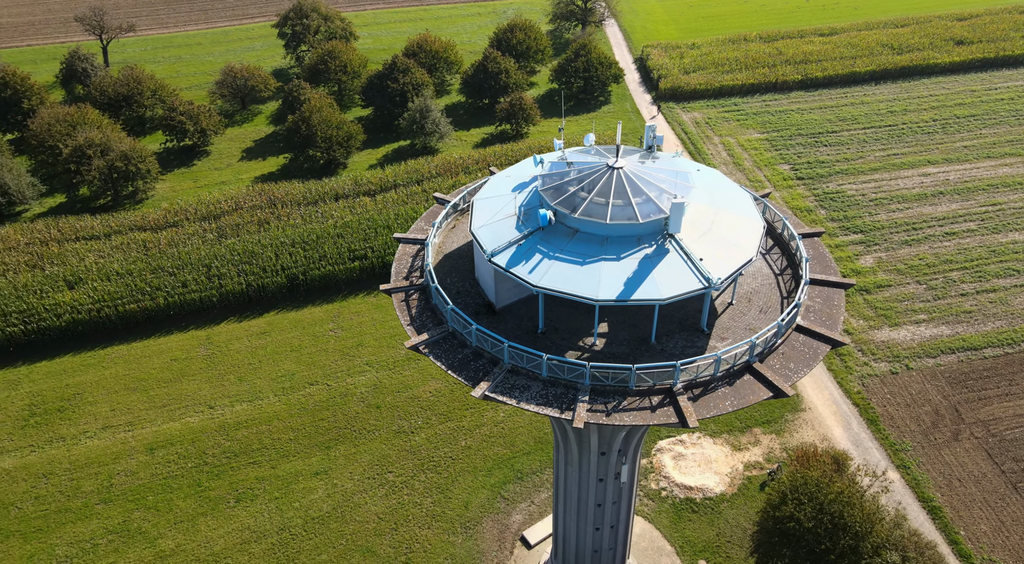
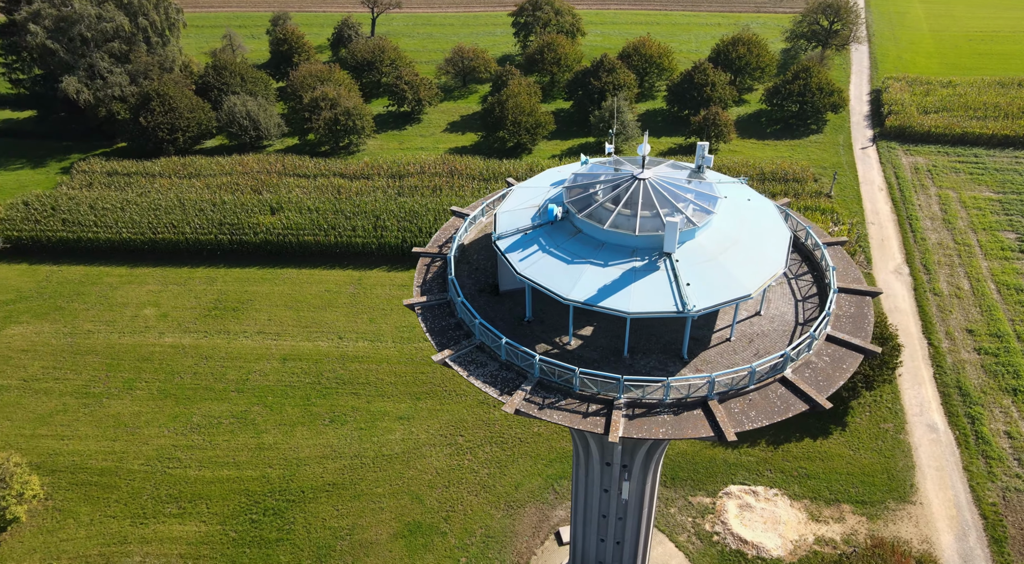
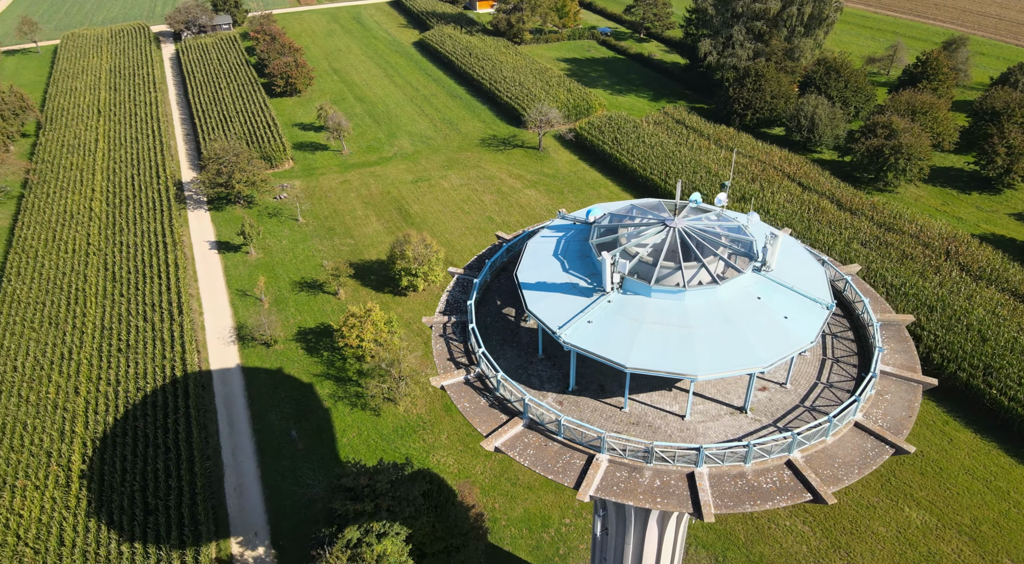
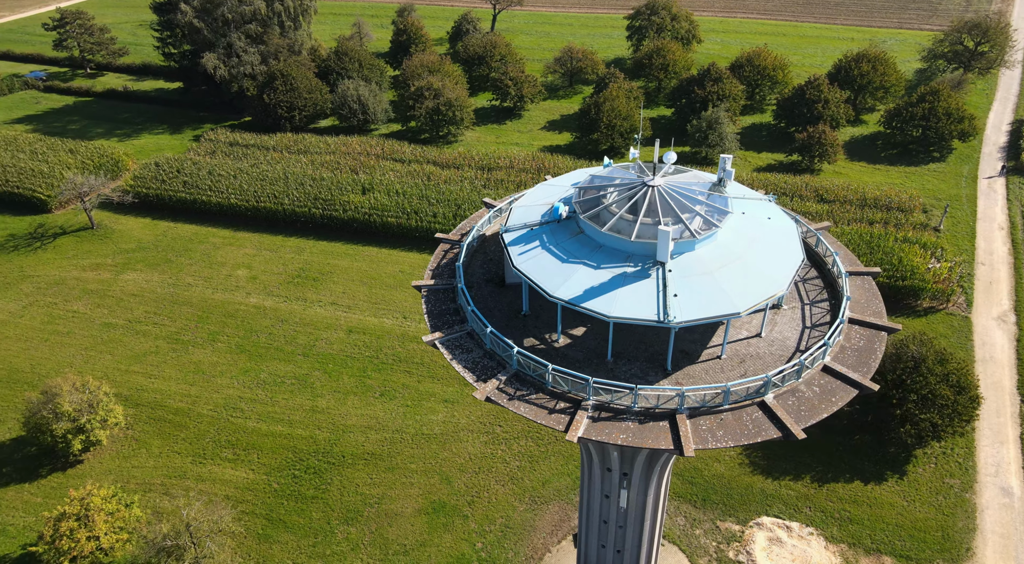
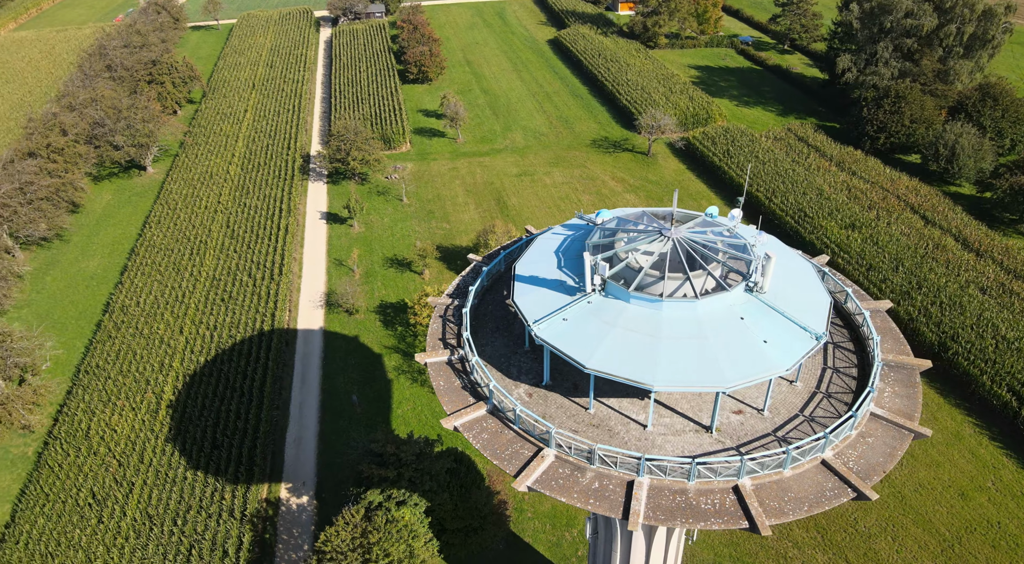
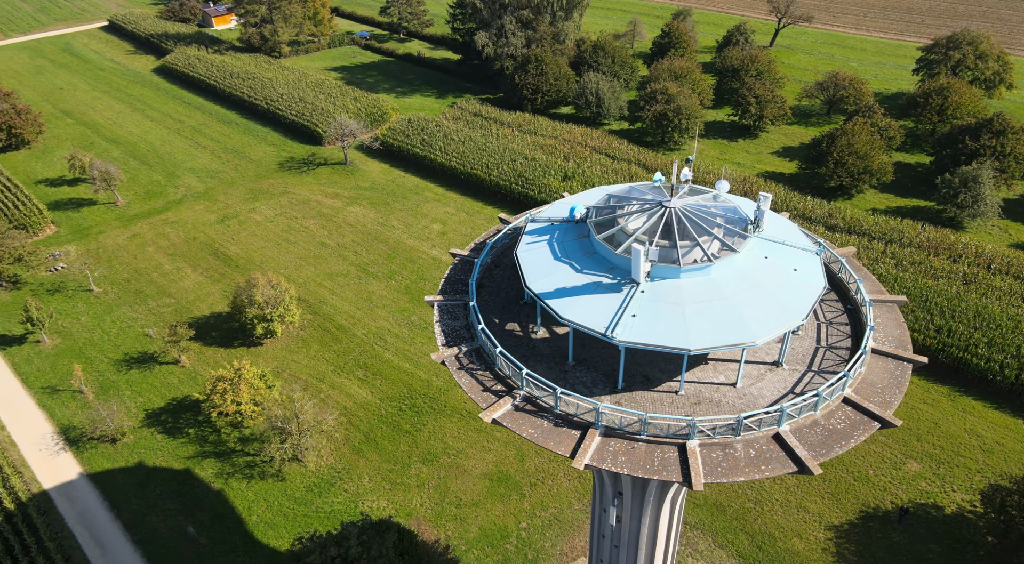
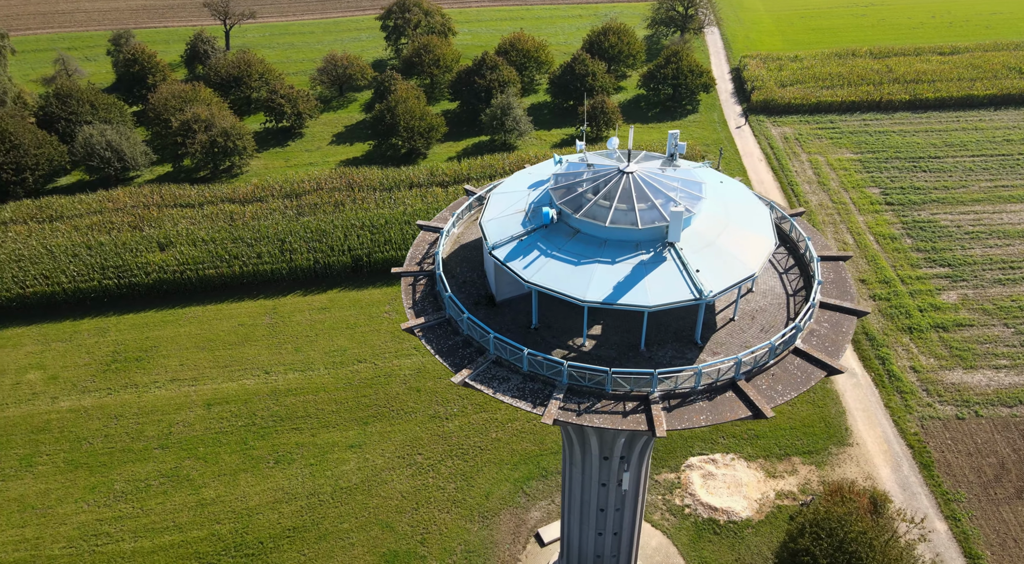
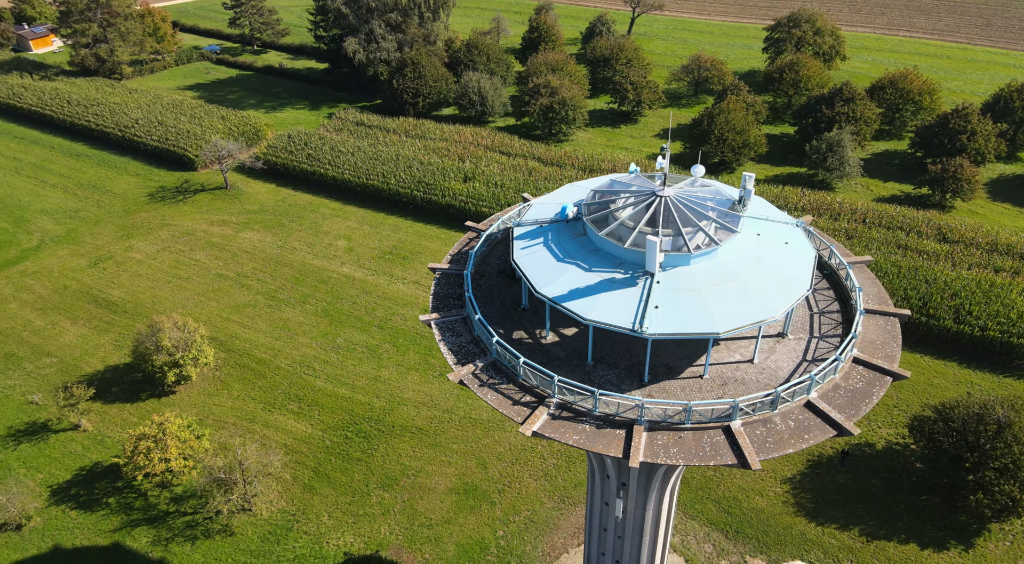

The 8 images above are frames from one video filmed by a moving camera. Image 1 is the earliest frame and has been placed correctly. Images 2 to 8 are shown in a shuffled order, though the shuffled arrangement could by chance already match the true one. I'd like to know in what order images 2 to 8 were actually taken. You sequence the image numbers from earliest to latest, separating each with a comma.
7, 2, 4, 8, 6, 3, 5
